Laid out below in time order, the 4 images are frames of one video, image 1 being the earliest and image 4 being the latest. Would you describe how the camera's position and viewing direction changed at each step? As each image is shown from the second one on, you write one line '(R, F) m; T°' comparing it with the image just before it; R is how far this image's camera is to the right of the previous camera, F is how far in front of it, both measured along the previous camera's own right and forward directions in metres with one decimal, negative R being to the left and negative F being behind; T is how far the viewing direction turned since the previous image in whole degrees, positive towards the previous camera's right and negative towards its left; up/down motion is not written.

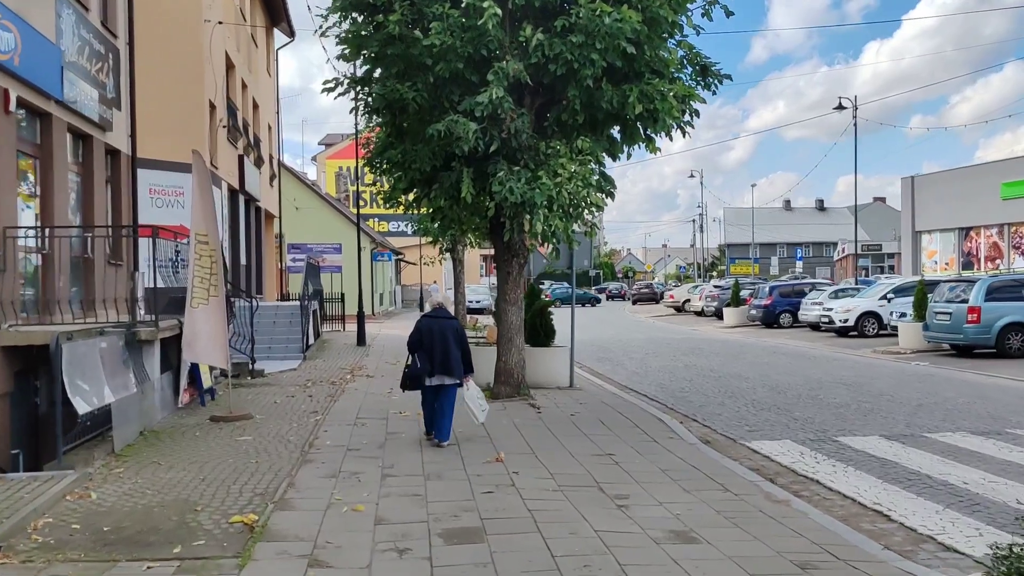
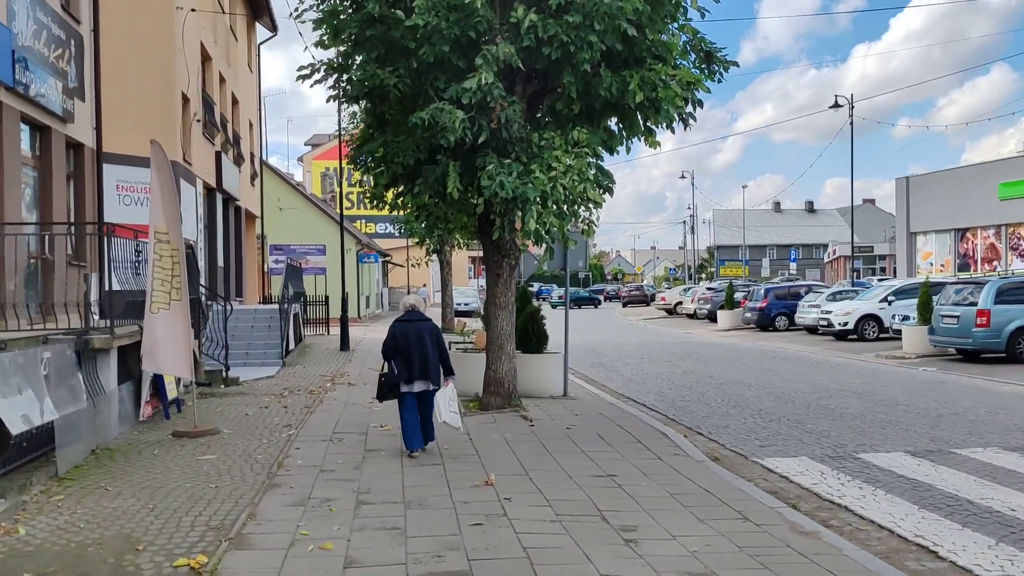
(0.0, +0.8) m; +1°
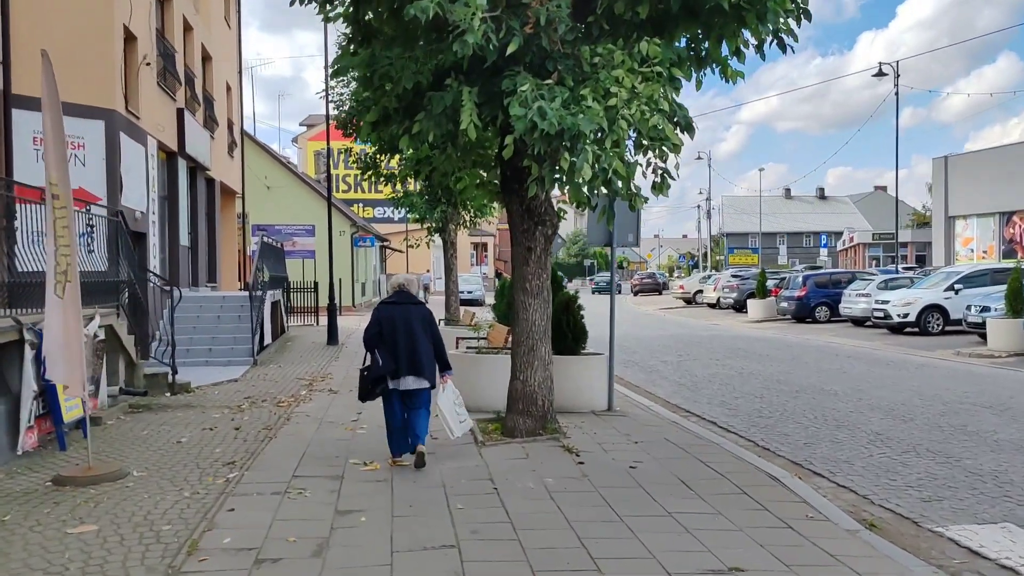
(-0.3, +2.9) m; 0°
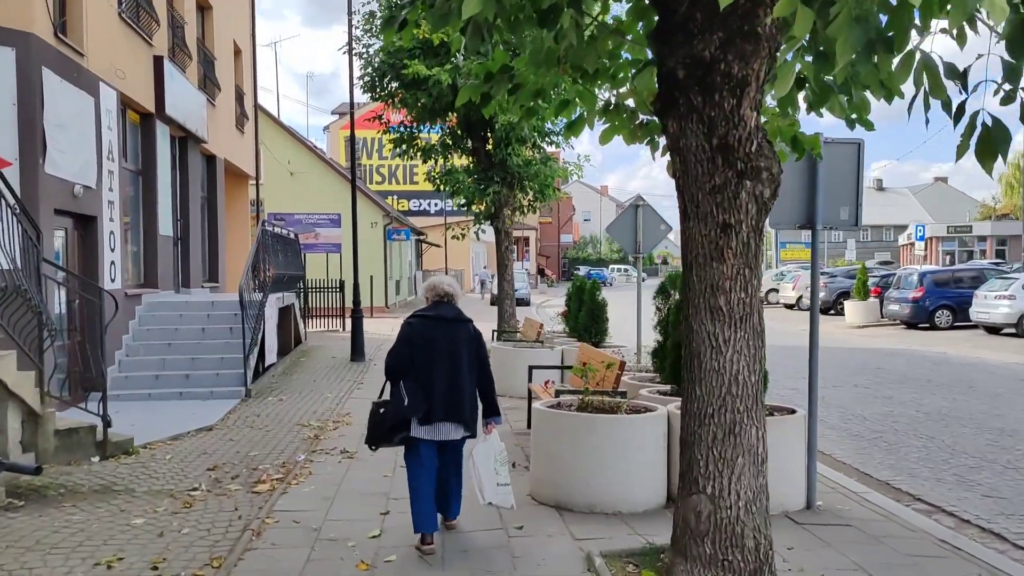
(-0.7, +3.9) m; -2°
